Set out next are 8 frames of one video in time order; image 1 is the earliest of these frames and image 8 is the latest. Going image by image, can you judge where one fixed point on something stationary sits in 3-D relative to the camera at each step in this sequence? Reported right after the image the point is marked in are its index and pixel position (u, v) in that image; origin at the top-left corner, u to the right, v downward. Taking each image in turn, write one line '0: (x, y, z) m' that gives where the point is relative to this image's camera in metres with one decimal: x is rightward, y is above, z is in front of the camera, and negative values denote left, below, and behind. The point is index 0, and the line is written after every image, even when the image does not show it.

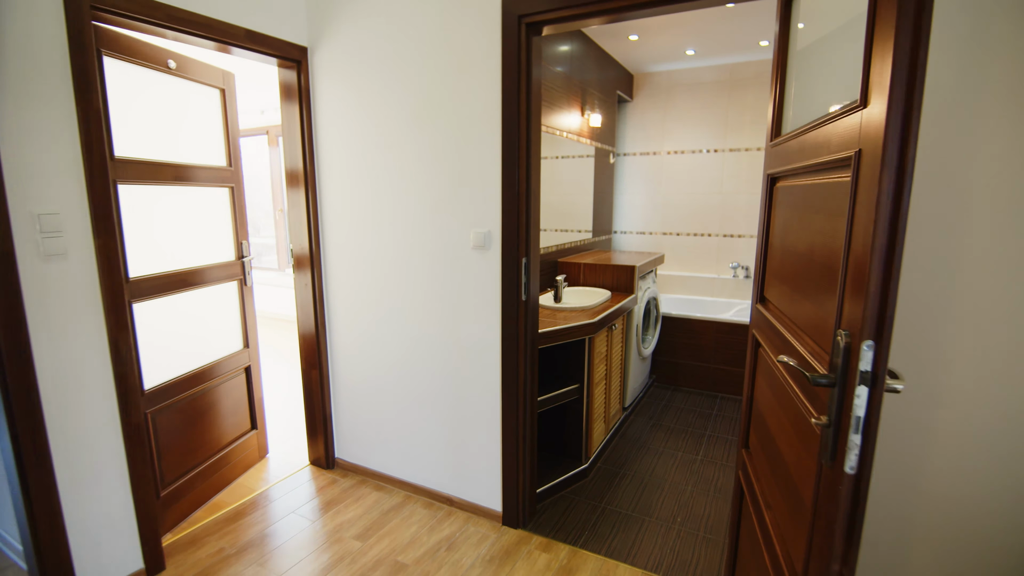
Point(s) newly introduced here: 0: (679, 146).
0: (+1.3, +1.1, +4.0) m
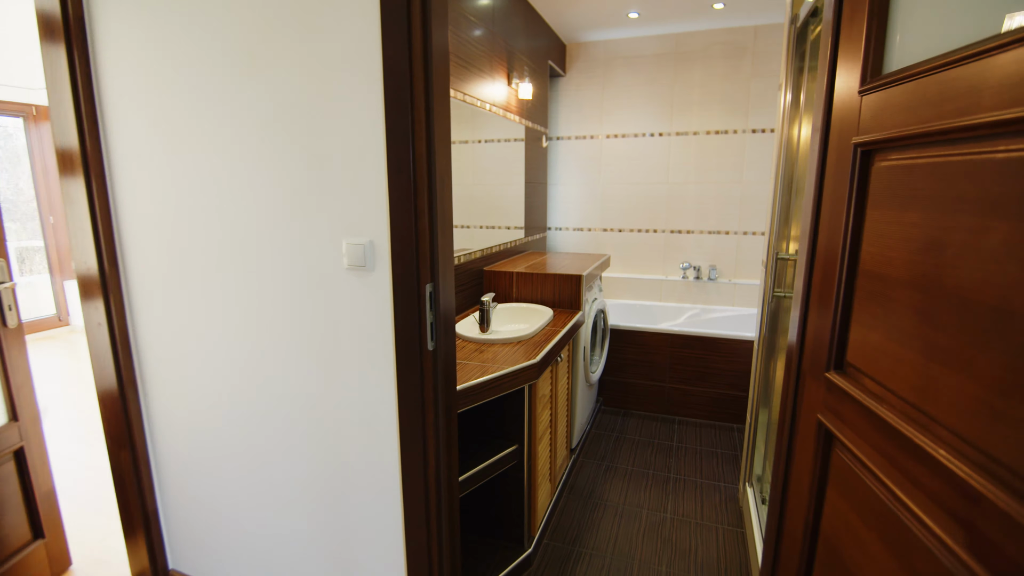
0: (+0.7, +1.1, +3.5) m
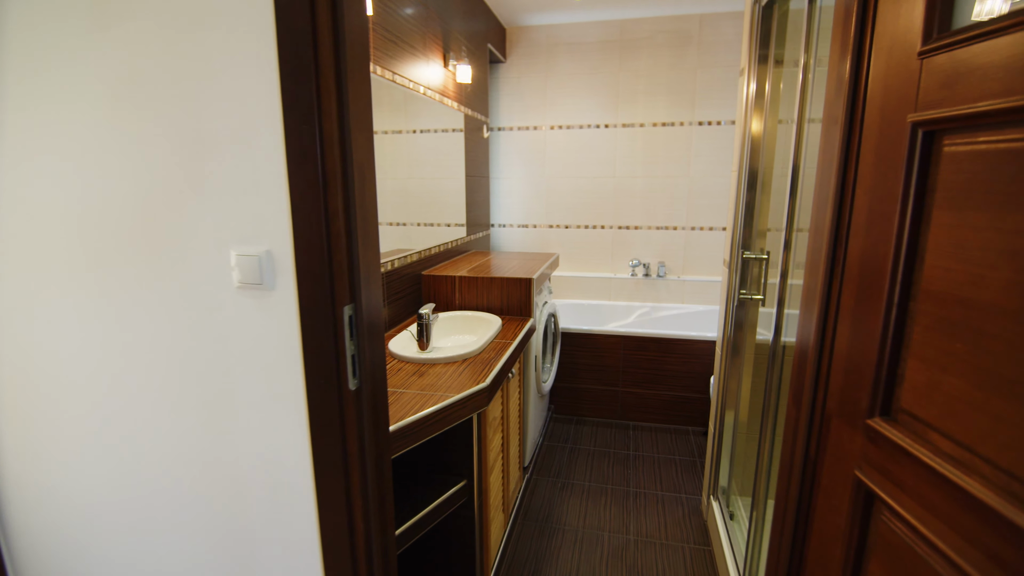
0: (+0.3, +1.1, +3.3) m
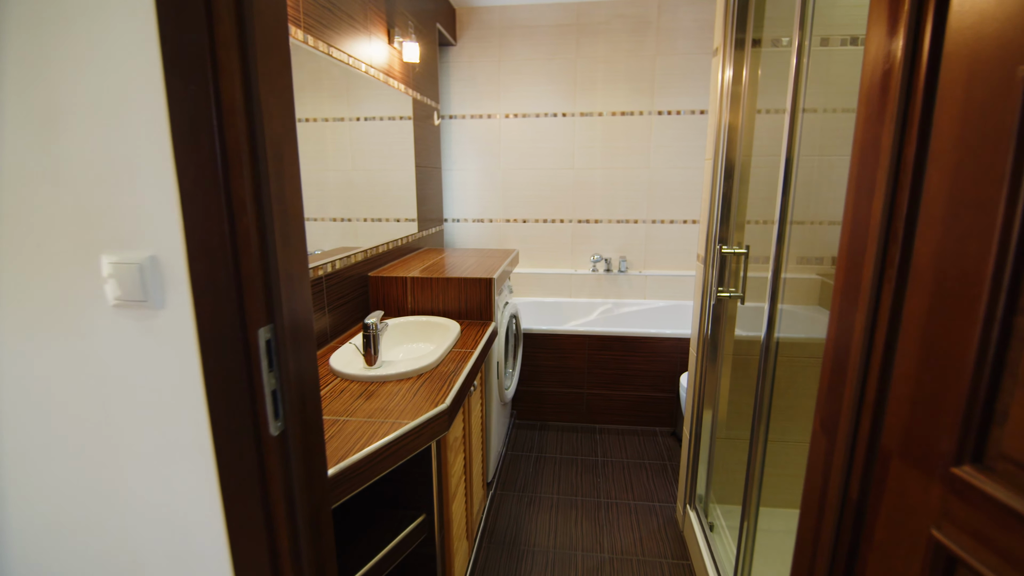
0: (0.0, +1.1, +3.1) m
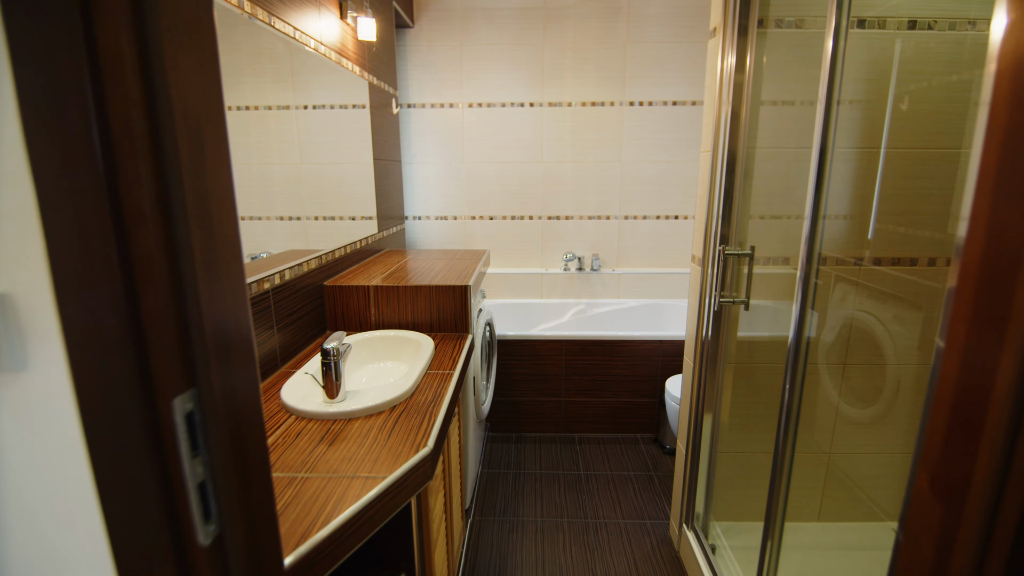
0: (-0.2, +1.1, +2.9) m
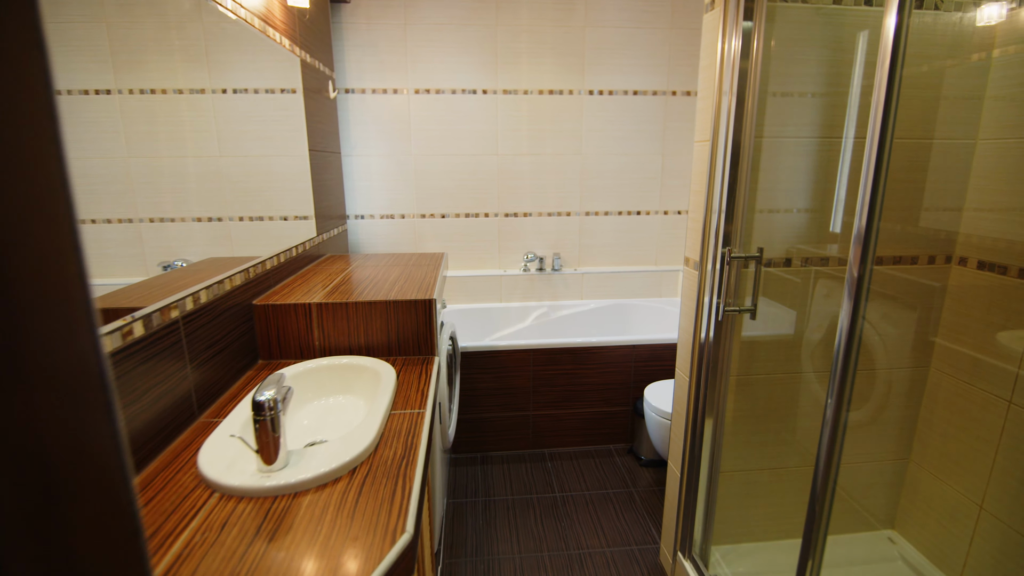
0: (-0.4, +1.1, +2.6) m
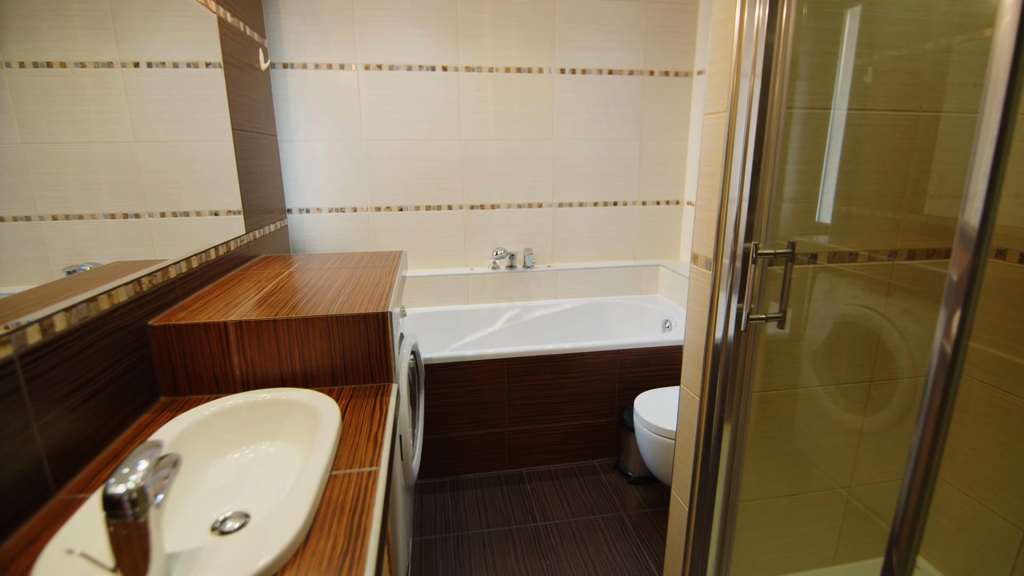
0: (-0.6, +1.1, +2.3) m
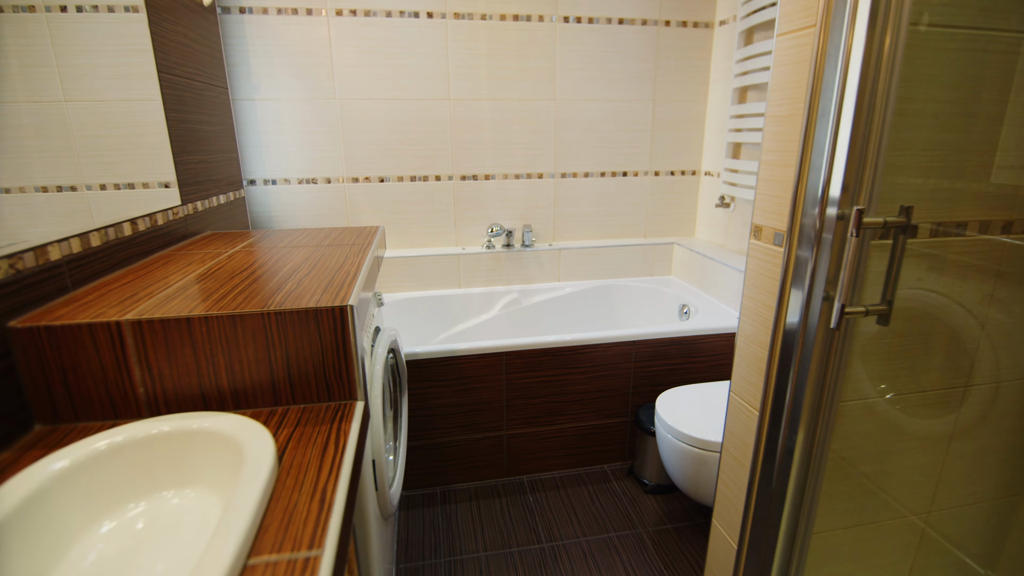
0: (-0.6, +1.1, +2.0) m
